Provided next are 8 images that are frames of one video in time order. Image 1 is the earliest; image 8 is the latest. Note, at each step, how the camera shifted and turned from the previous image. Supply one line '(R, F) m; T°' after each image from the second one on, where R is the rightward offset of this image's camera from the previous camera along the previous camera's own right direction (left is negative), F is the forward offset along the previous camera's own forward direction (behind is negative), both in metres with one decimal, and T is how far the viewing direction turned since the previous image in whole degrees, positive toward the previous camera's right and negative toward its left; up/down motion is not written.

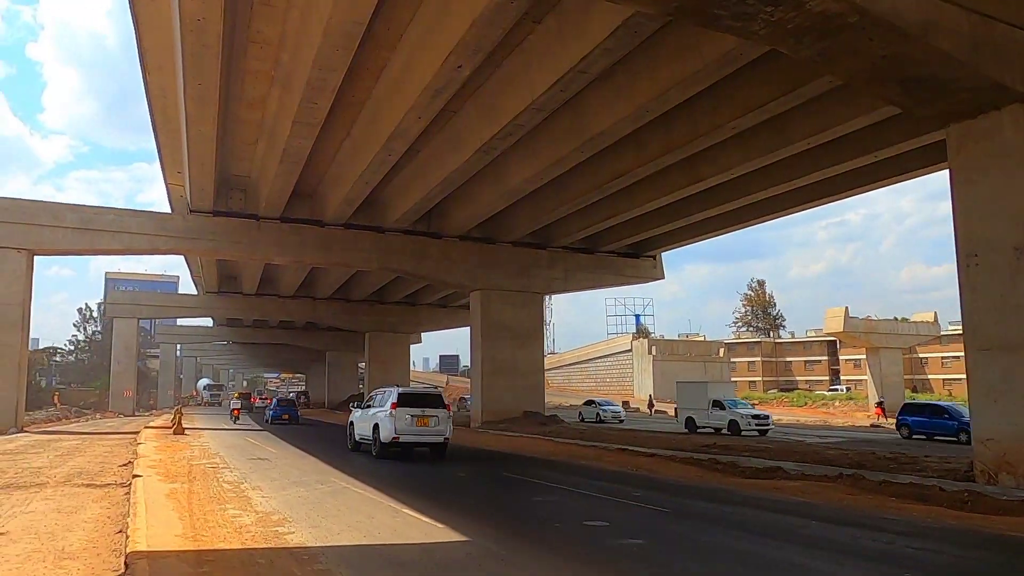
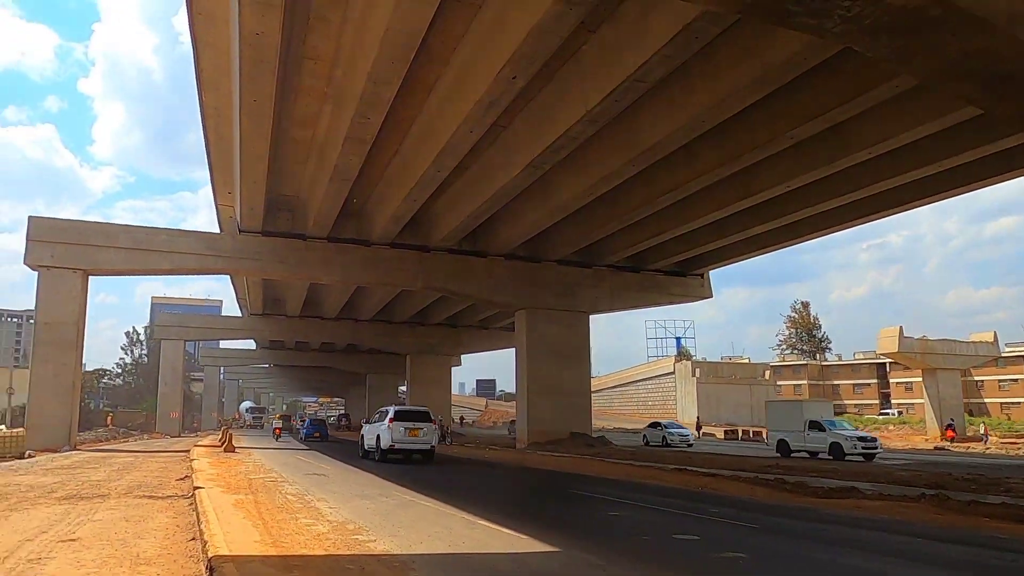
(-0.4, +0.3) m; -3°
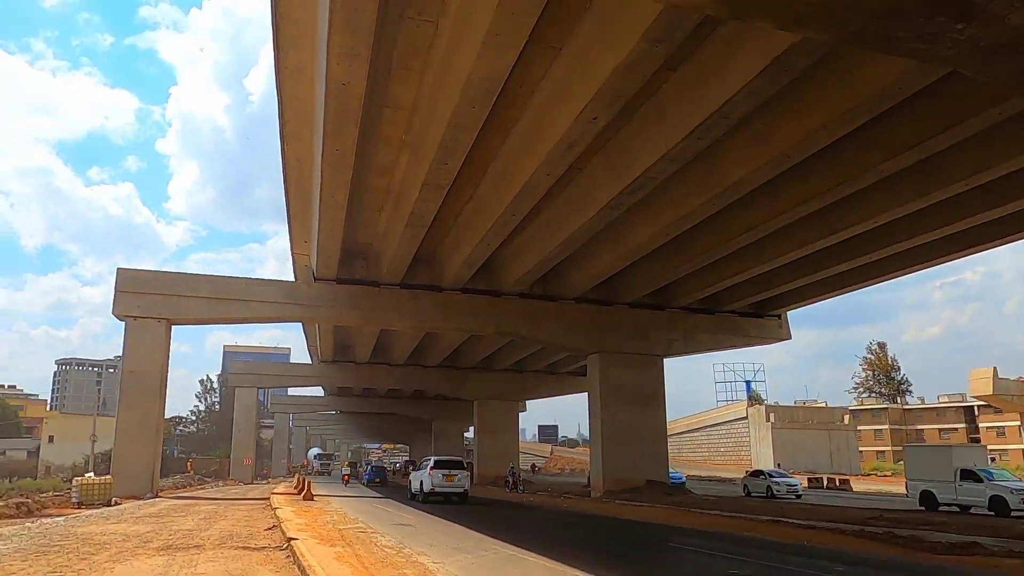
(-0.5, +0.3) m; -4°
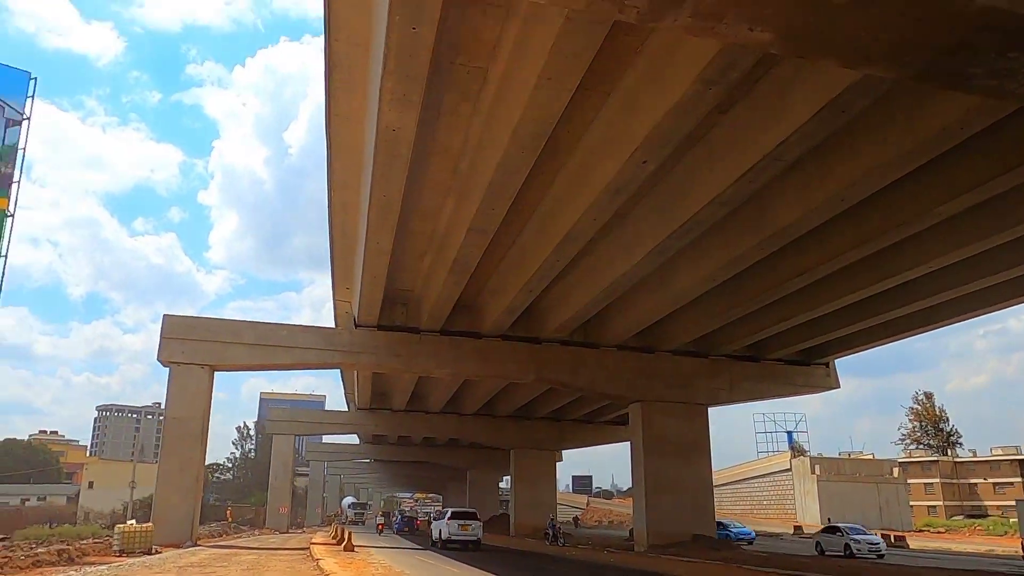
(-0.3, +0.2) m; -2°
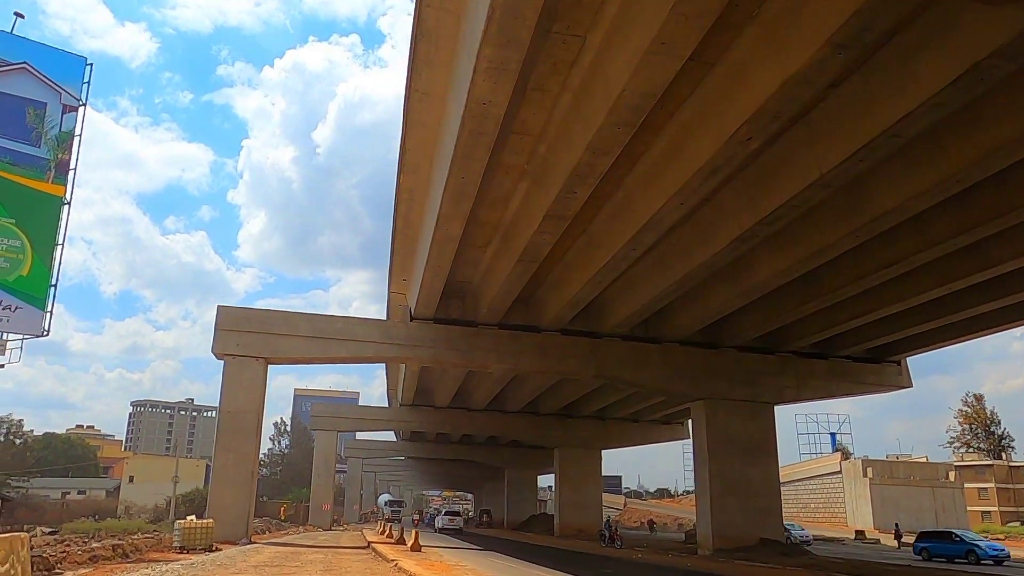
(-1.2, +0.9) m; -2°
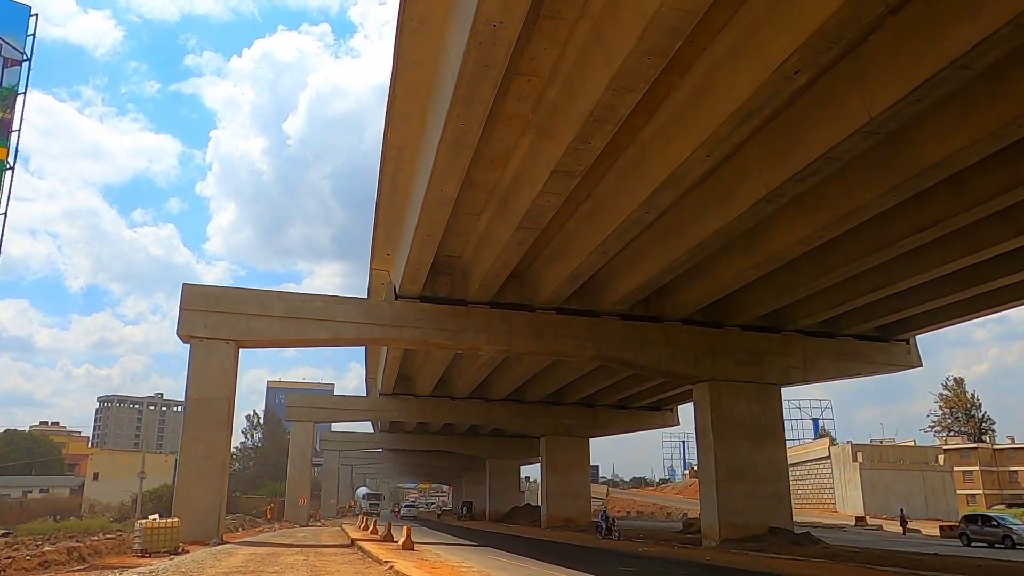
(-0.6, +1.9) m; +2°
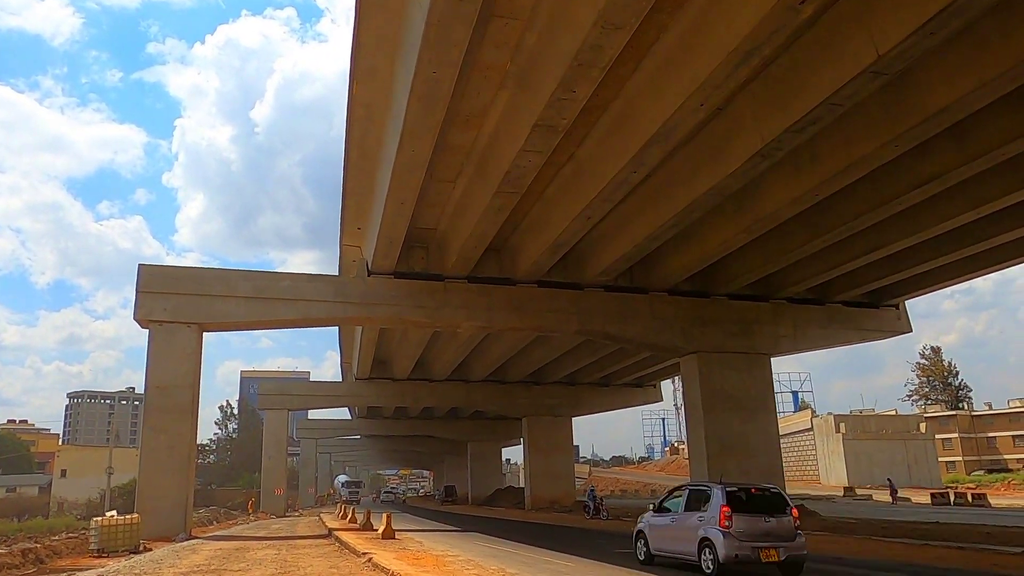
(-0.1, +1.2) m; +2°
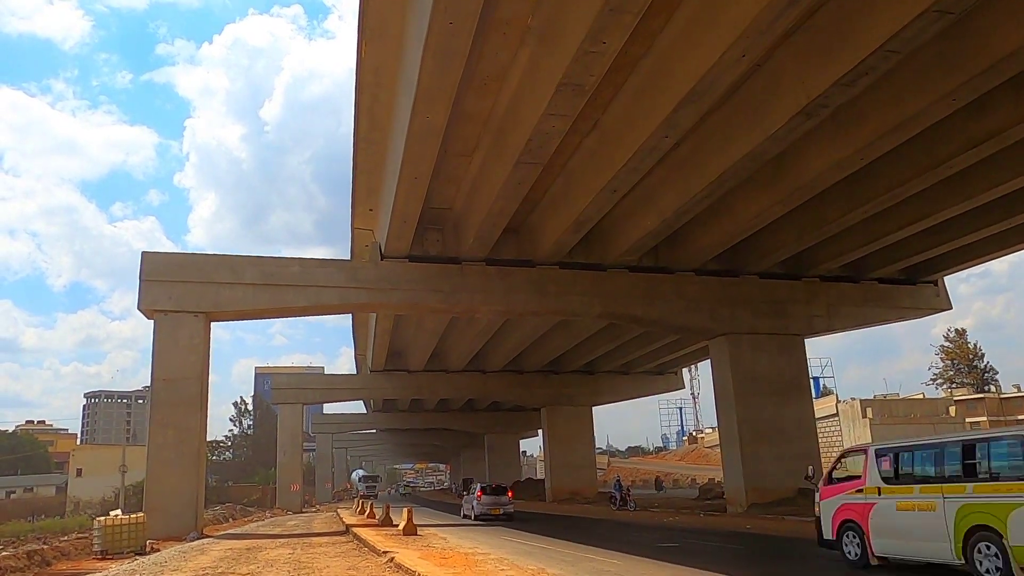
(-0.2, +1.1) m; -1°
